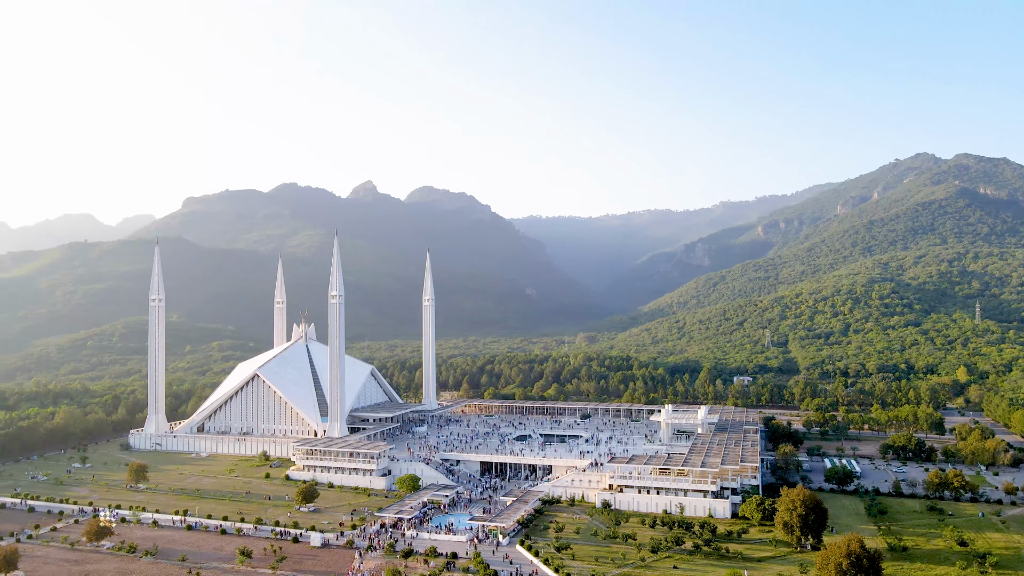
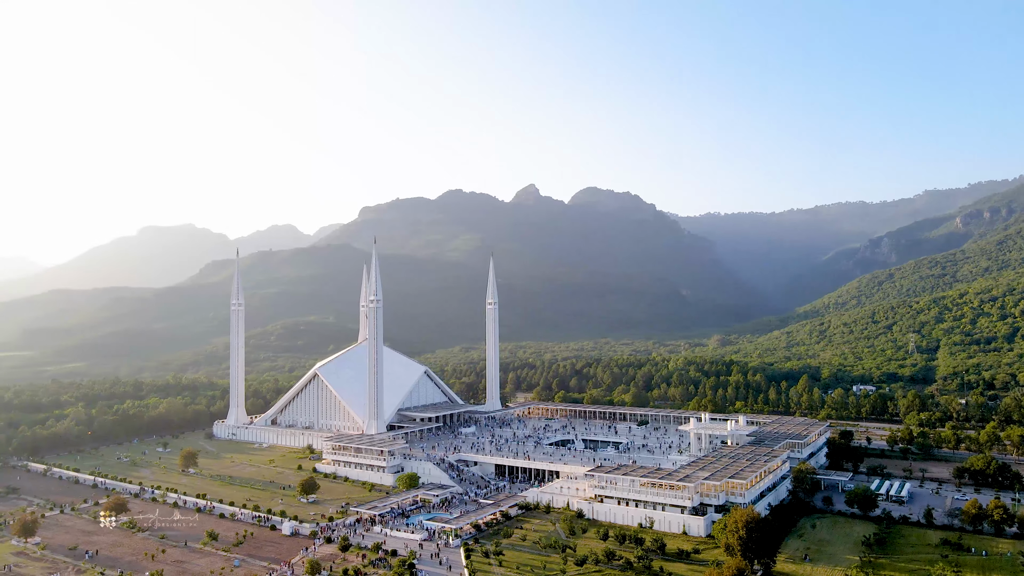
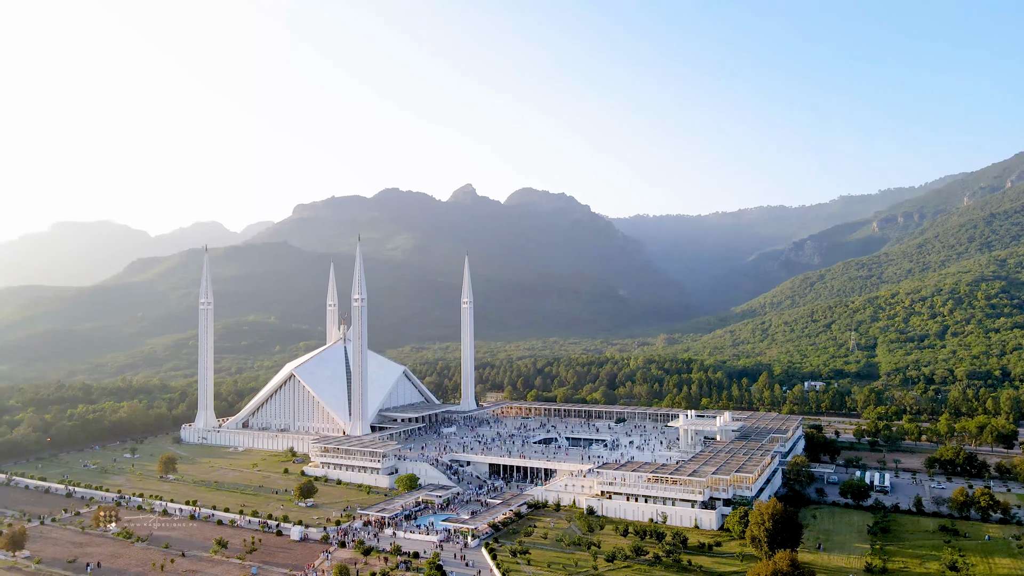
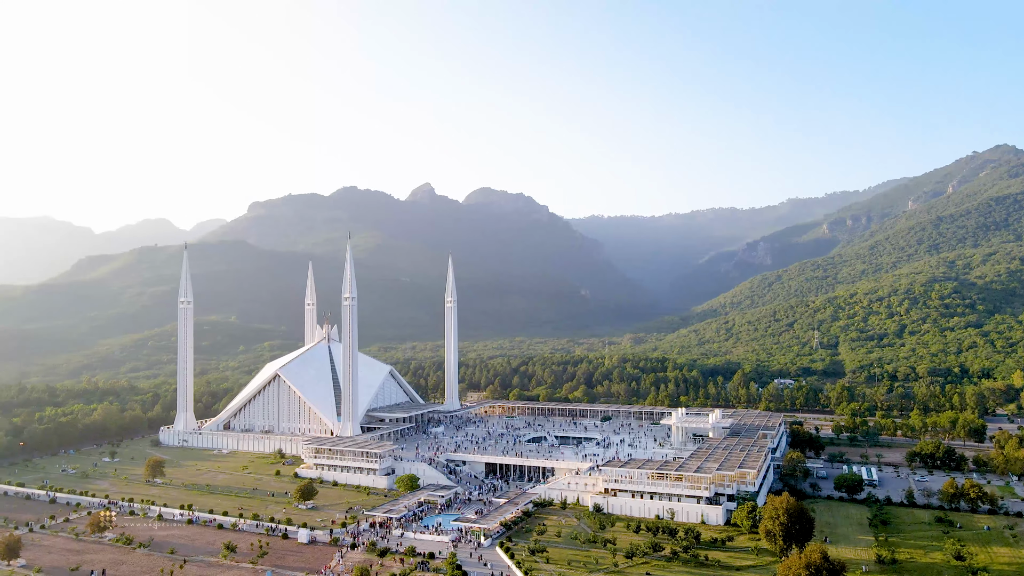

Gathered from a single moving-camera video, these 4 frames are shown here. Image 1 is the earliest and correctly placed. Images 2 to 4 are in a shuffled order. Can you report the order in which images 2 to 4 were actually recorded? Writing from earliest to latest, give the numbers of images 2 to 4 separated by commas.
4, 3, 2
